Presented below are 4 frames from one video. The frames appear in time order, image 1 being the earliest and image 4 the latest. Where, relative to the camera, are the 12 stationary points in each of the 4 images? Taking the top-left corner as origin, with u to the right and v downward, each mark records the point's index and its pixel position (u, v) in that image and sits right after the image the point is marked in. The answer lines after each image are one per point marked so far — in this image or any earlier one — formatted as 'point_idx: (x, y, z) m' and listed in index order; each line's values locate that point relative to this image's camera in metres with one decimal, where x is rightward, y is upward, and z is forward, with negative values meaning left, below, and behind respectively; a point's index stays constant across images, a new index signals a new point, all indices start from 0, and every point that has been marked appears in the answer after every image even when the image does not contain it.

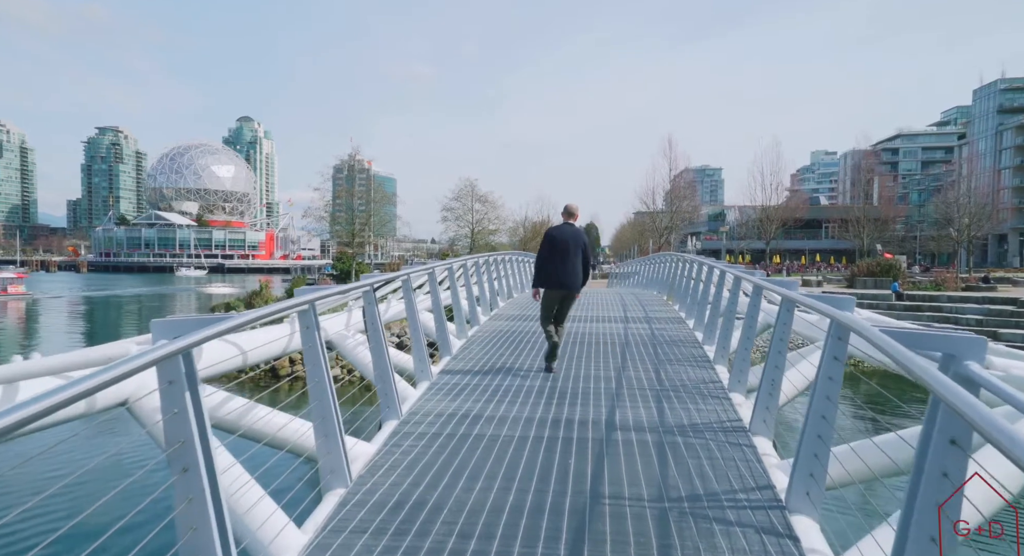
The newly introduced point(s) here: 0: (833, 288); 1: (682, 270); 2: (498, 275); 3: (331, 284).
0: (+10.8, -0.4, +19.3) m
1: (+3.6, -0.2, +11.9) m
2: (-0.5, -0.2, +11.6) m
3: (-5.4, -0.3, +16.8) m
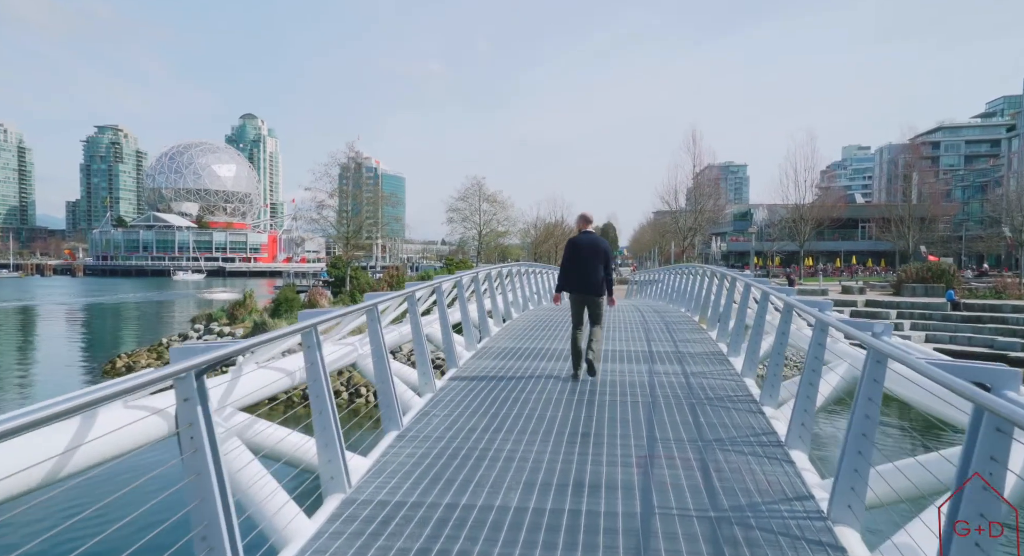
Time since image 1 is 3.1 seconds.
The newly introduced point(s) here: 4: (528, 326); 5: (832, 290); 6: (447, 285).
0: (+11.2, -0.5, +17.9) m
1: (+3.7, -0.3, +10.8) m
2: (-0.4, -0.3, +10.6) m
3: (-5.1, -0.4, +16.0) m
4: (+0.3, -0.9, +11.0) m
5: (+10.8, -0.4, +19.5) m
6: (-1.0, -0.1, +8.8) m
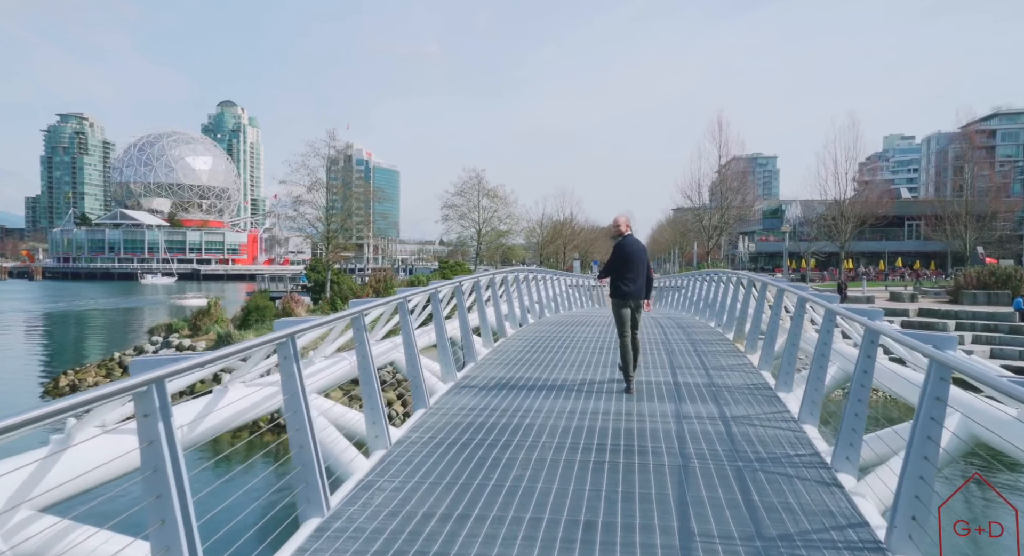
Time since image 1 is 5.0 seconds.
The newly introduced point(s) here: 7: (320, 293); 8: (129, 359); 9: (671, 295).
0: (+11.3, -0.7, +15.8) m
1: (+3.6, -0.4, +8.8) m
2: (-0.5, -0.4, +8.7) m
3: (-5.1, -0.5, +14.2) m
4: (+0.2, -1.1, +9.1) m
5: (+10.9, -0.5, +17.4) m
6: (-1.1, -0.3, +7.0) m
7: (-5.1, -0.4, +15.7) m
8: (-8.4, -1.7, +12.8) m
9: (+5.1, -0.5, +18.8) m
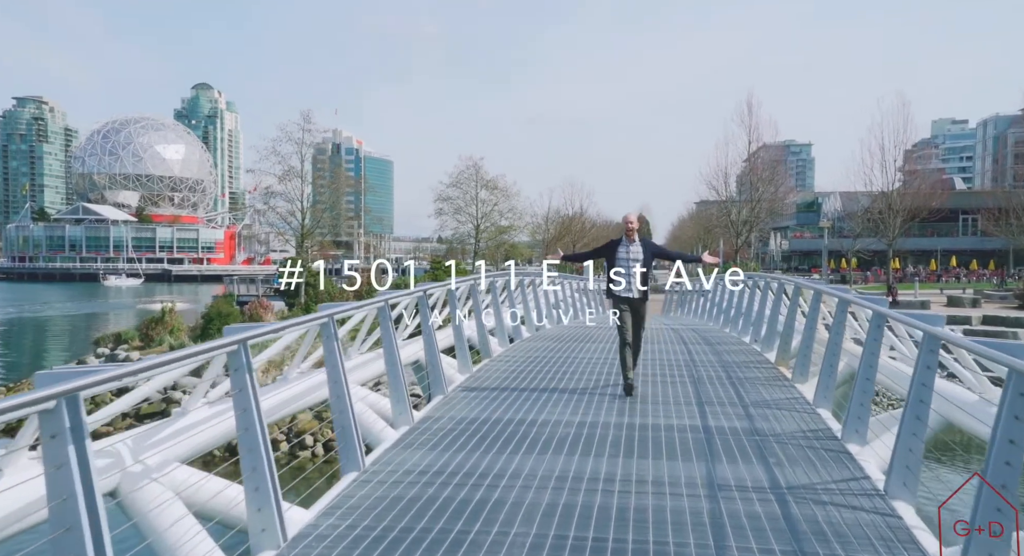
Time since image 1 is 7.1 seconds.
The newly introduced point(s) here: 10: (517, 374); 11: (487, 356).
0: (+11.3, -0.7, +13.7) m
1: (+3.4, -0.5, +7.0) m
2: (-0.6, -0.5, +7.0) m
3: (-5.1, -0.6, +12.6) m
4: (0.0, -1.1, +7.3) m
5: (+11.0, -0.6, +15.4) m
6: (-1.4, -0.3, +5.3) m
7: (-5.1, -0.4, +14.1) m
8: (-8.4, -1.8, +11.3) m
9: (+5.2, -0.5, +16.9) m
10: (+0.1, -1.2, +7.2) m
11: (-0.3, -1.0, +7.7) m
